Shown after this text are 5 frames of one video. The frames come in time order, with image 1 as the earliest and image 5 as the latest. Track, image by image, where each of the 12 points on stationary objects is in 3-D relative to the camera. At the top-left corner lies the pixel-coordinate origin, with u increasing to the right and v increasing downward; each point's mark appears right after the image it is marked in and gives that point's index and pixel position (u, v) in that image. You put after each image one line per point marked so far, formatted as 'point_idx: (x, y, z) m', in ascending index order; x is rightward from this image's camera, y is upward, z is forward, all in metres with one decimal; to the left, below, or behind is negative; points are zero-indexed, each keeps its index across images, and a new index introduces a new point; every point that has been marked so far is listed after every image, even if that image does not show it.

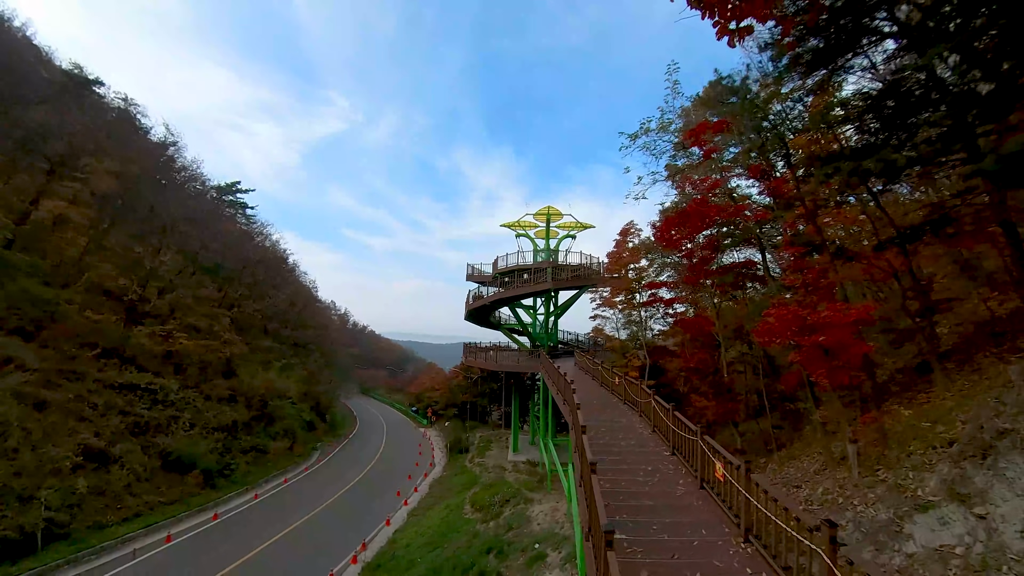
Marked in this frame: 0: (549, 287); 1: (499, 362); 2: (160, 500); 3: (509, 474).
0: (+1.5, +0.1, +19.2) m
1: (-0.7, -3.2, +19.5) m
2: (-13.4, -7.9, +17.5) m
3: (-0.2, -7.1, +17.3) m
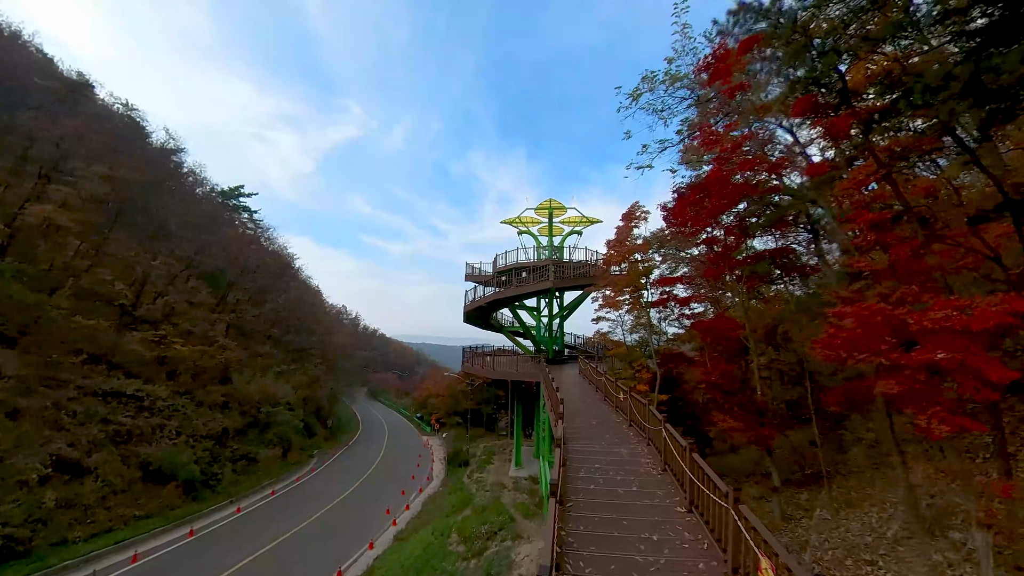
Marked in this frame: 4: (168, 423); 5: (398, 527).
0: (+1.5, +0.1, +17.5) m
1: (-0.7, -3.2, +17.9) m
2: (-13.4, -8.0, +16.2) m
3: (-0.2, -7.1, +15.6) m
4: (-14.8, -5.8, +19.6) m
5: (-4.7, -9.8, +18.5) m
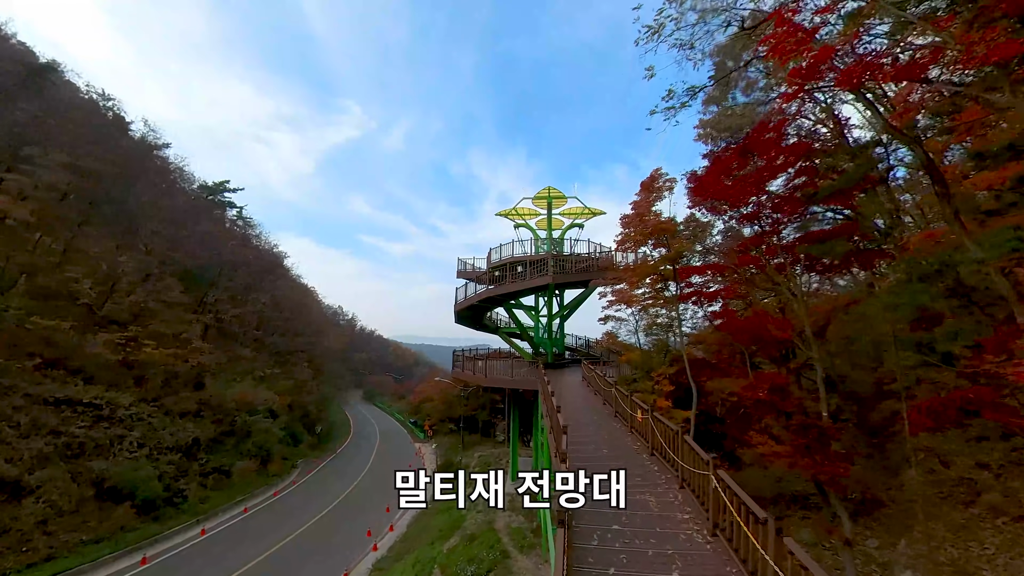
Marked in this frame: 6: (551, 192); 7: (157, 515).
0: (+1.3, +0.2, +15.7) m
1: (-0.8, -3.0, +16.1) m
2: (-13.6, -7.9, +14.4) m
3: (-0.4, -6.9, +13.8) m
4: (-15.0, -5.7, +17.9) m
5: (-4.8, -9.7, +16.7) m
6: (+1.7, +4.1, +19.4) m
7: (-13.3, -8.6, +17.2) m
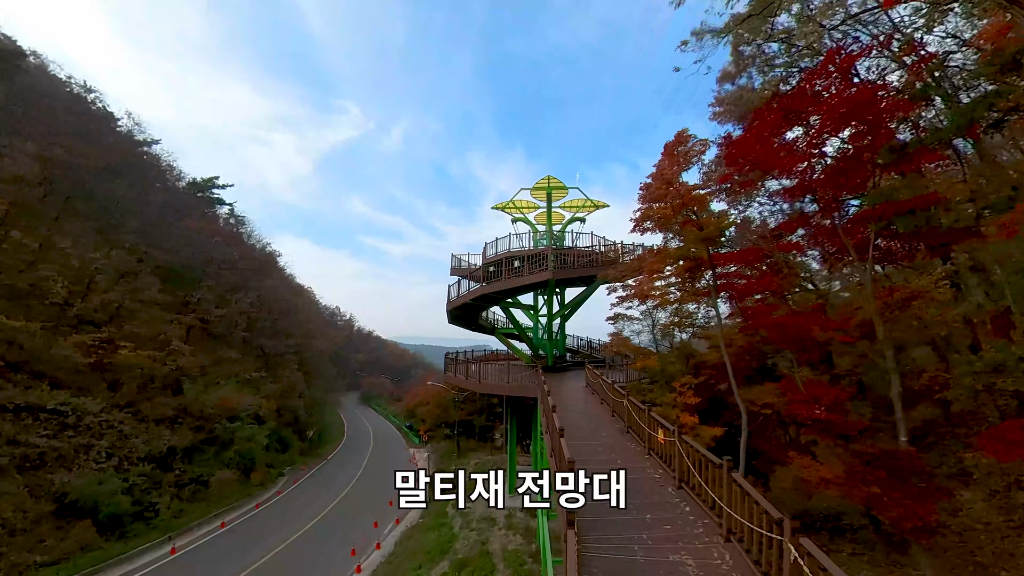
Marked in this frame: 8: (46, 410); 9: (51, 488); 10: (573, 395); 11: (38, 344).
0: (+1.2, +0.3, +14.4) m
1: (-0.9, -2.9, +14.8) m
2: (-13.7, -7.8, +13.2) m
3: (-0.5, -6.8, +12.5) m
4: (-15.1, -5.6, +16.6) m
5: (-4.9, -9.6, +15.4) m
6: (+1.6, +4.2, +18.1) m
7: (-13.4, -8.5, +15.9) m
8: (-15.9, -4.2, +15.6) m
9: (-14.6, -6.3, +14.4) m
10: (+1.7, -2.9, +12.5) m
11: (-17.3, -2.0, +16.6) m
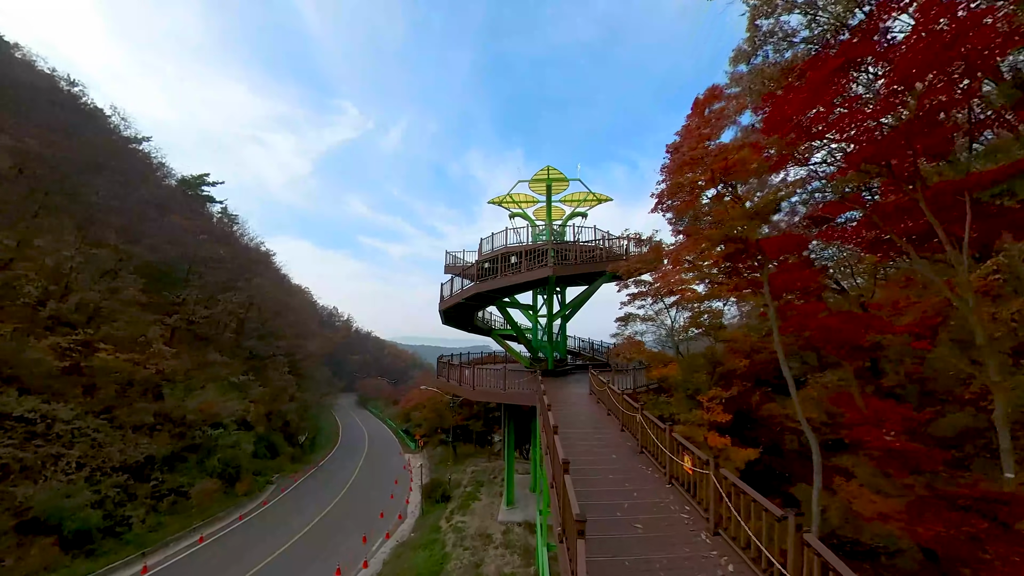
0: (+1.1, +0.4, +13.4) m
1: (-1.0, -2.9, +13.8) m
2: (-13.8, -7.8, +12.1) m
3: (-0.5, -6.8, +11.5) m
4: (-15.2, -5.6, +15.6) m
5: (-5.0, -9.5, +14.4) m
6: (+1.5, +4.3, +17.1) m
7: (-13.5, -8.4, +14.8) m
8: (-16.0, -4.2, +14.5) m
9: (-14.6, -6.3, +13.4) m
10: (+1.6, -2.9, +11.4) m
11: (-17.4, -2.0, +15.6) m
